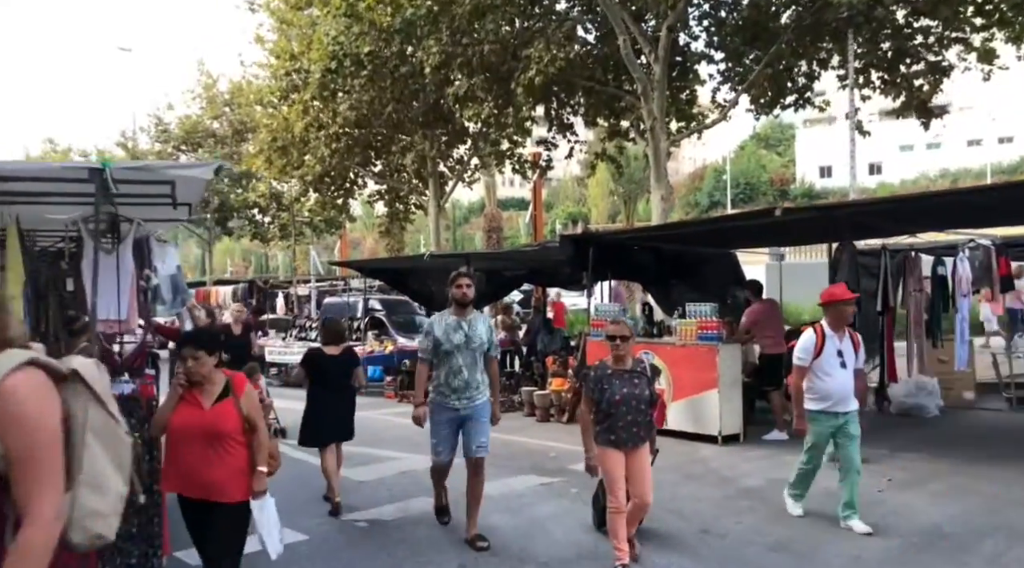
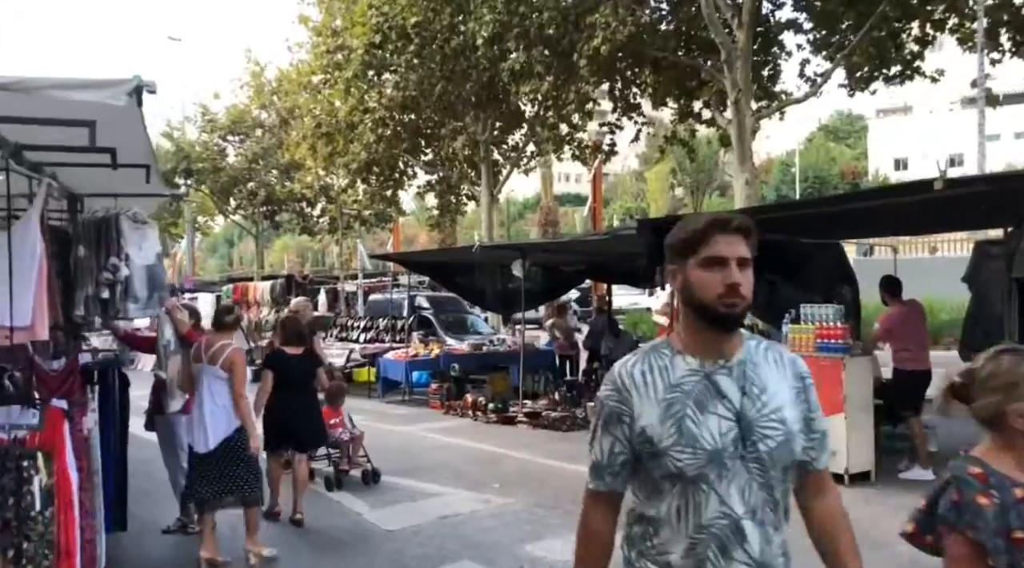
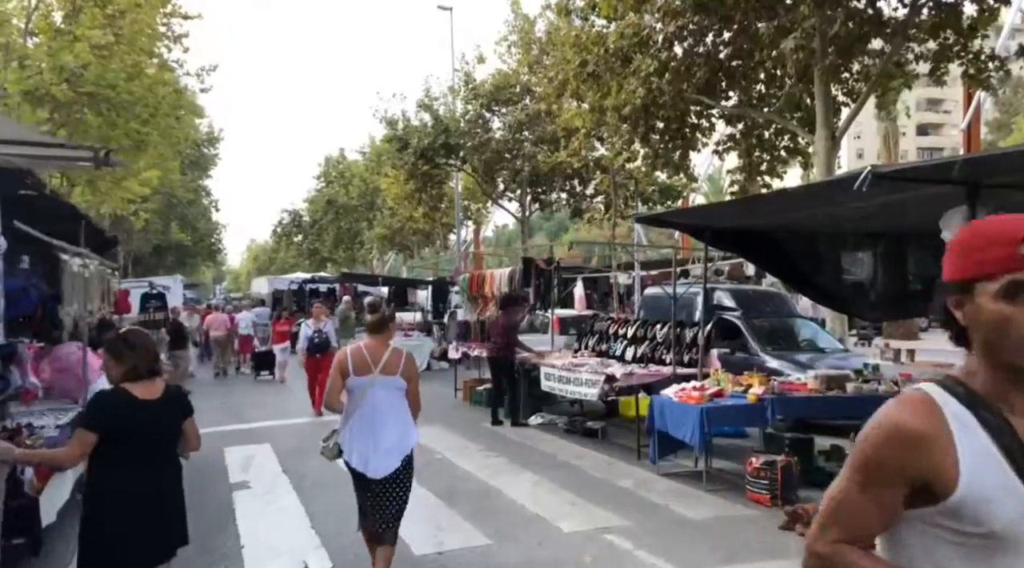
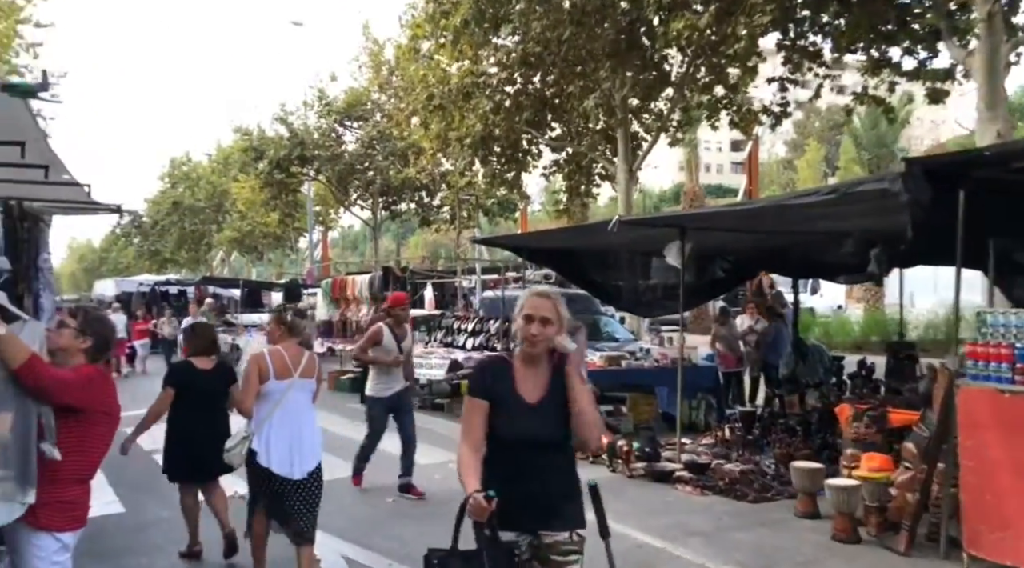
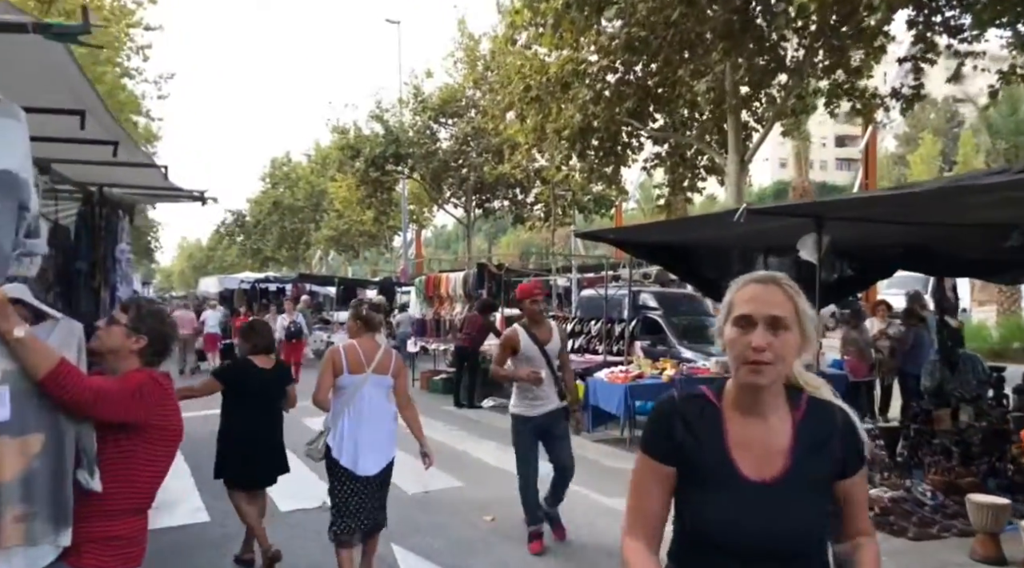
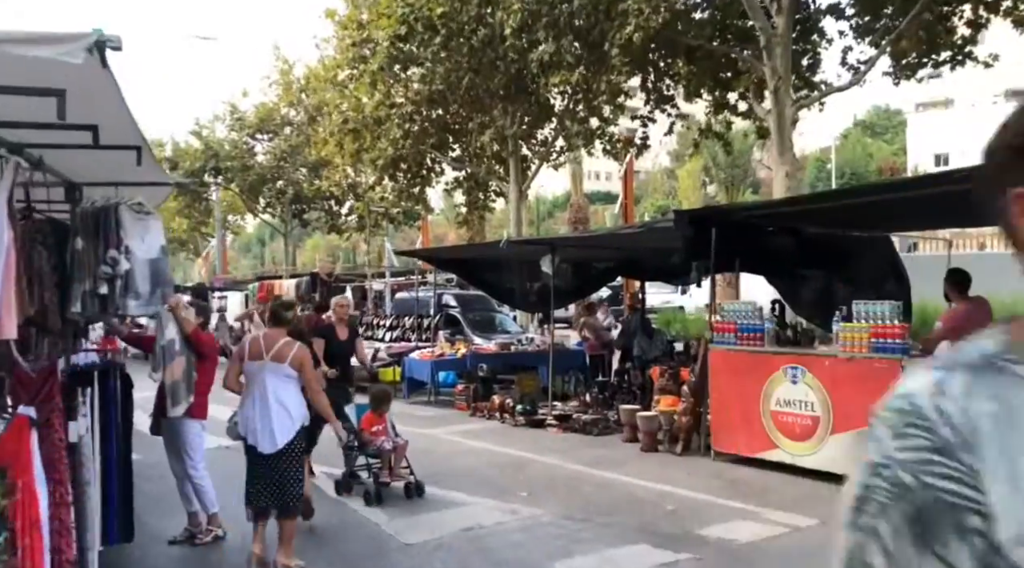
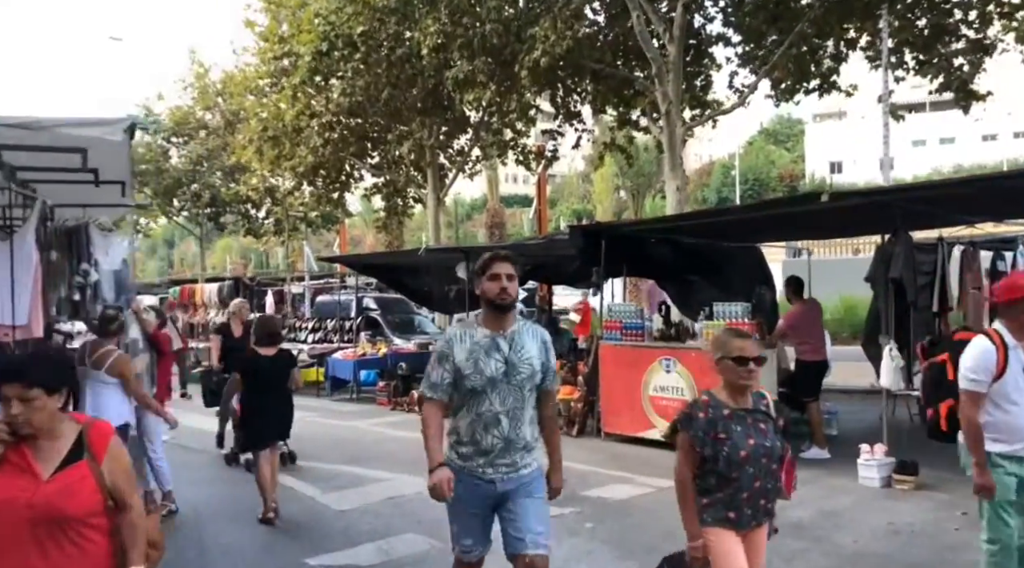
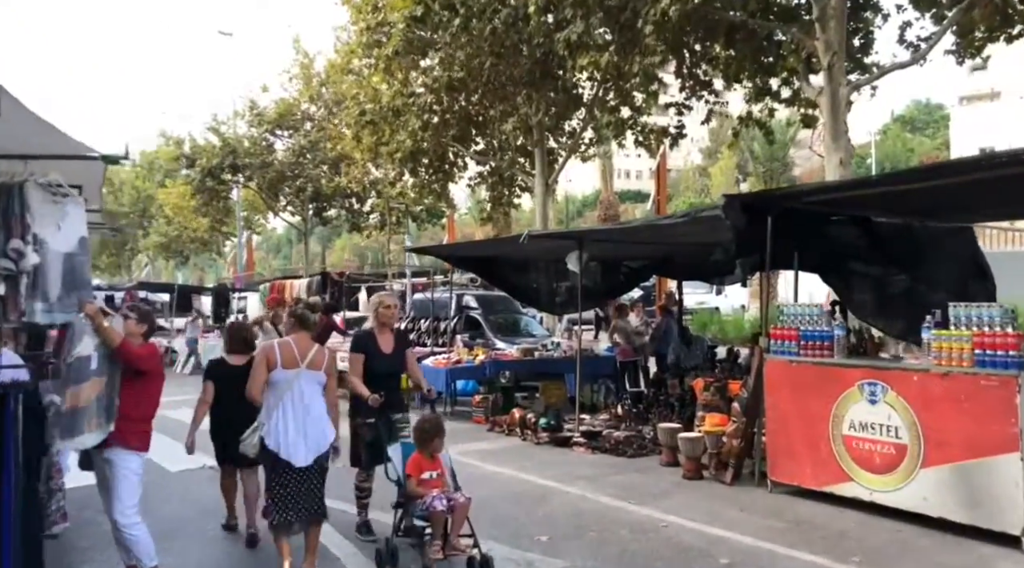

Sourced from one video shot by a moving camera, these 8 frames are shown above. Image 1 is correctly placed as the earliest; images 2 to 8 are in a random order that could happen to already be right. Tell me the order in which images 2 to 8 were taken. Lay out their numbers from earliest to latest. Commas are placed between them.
7, 2, 6, 8, 4, 5, 3
